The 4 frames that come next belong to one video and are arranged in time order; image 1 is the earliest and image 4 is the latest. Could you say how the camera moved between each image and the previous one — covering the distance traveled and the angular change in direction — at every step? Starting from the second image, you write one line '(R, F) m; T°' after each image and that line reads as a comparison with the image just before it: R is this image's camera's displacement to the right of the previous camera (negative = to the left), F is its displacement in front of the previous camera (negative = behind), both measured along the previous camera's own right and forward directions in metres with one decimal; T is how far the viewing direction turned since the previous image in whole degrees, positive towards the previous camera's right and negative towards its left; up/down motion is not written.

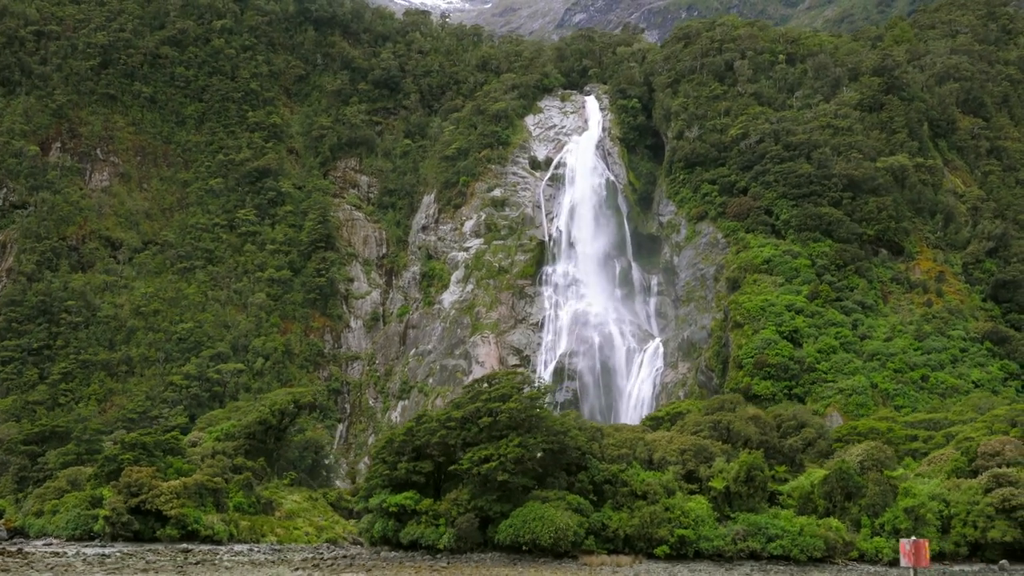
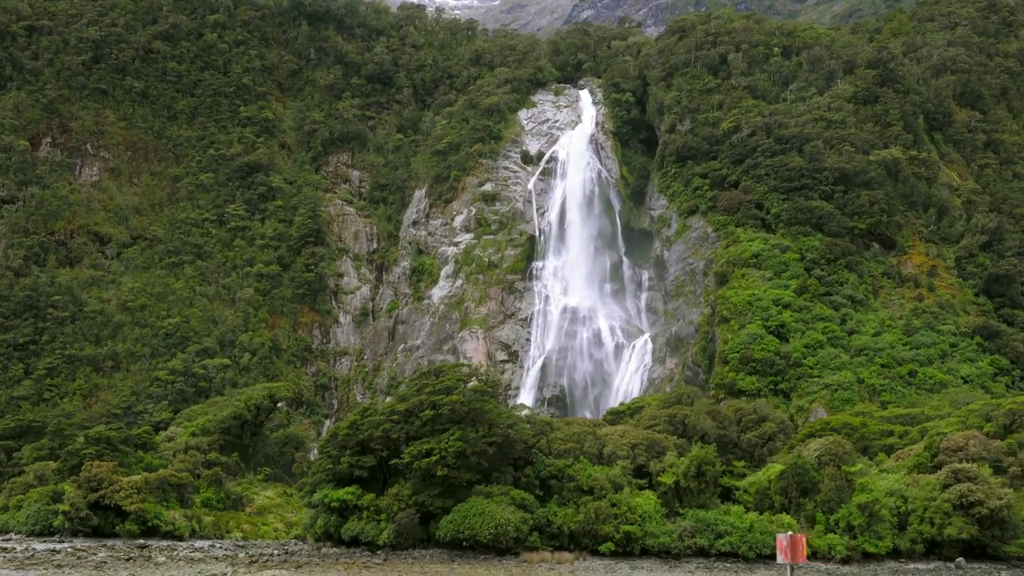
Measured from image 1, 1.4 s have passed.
(+0.9, +0.4) m; 0°
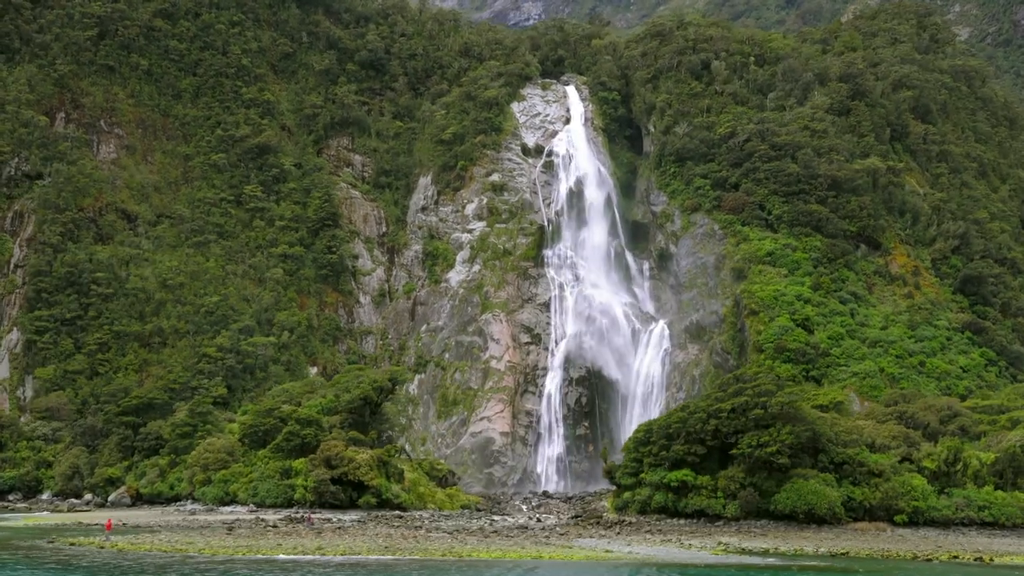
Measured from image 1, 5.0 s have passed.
(-7.8, -2.8) m; +7°
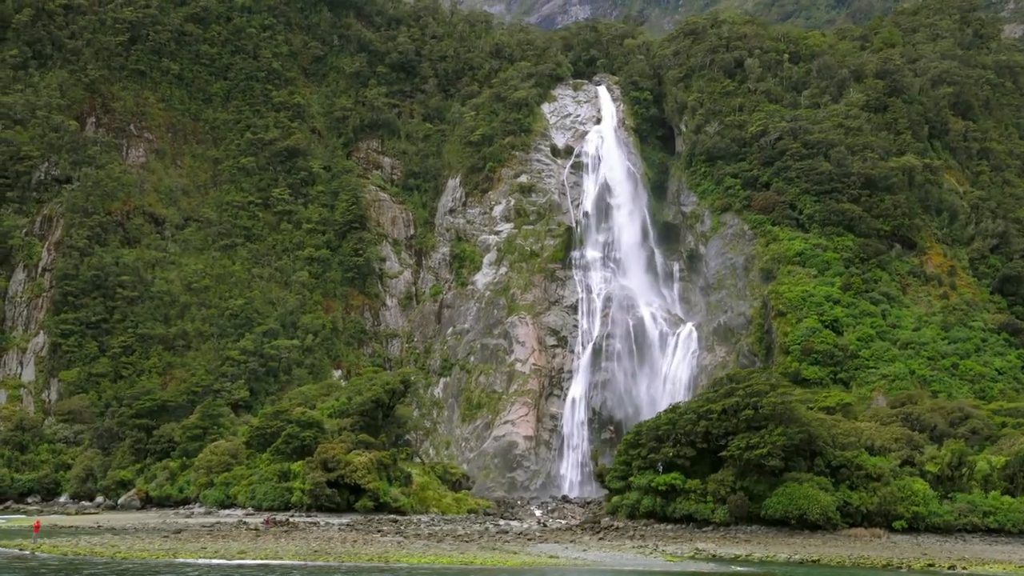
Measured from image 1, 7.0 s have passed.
(+1.1, +0.4) m; -3°
